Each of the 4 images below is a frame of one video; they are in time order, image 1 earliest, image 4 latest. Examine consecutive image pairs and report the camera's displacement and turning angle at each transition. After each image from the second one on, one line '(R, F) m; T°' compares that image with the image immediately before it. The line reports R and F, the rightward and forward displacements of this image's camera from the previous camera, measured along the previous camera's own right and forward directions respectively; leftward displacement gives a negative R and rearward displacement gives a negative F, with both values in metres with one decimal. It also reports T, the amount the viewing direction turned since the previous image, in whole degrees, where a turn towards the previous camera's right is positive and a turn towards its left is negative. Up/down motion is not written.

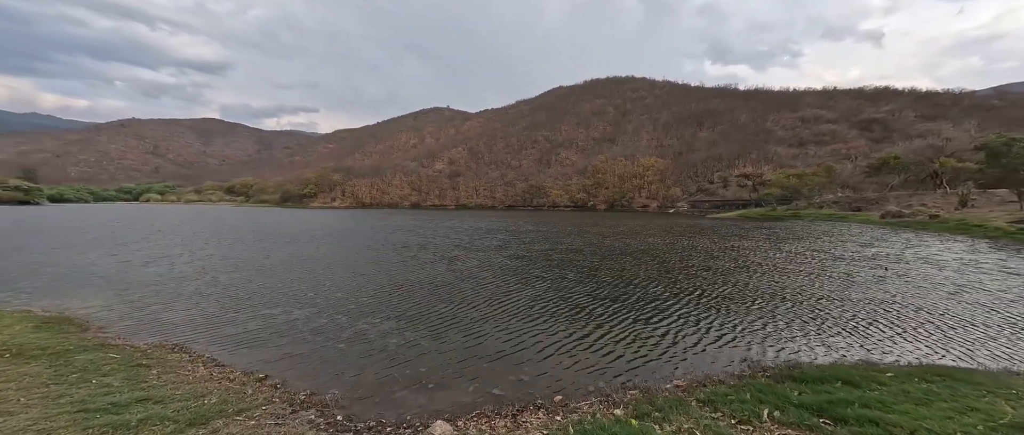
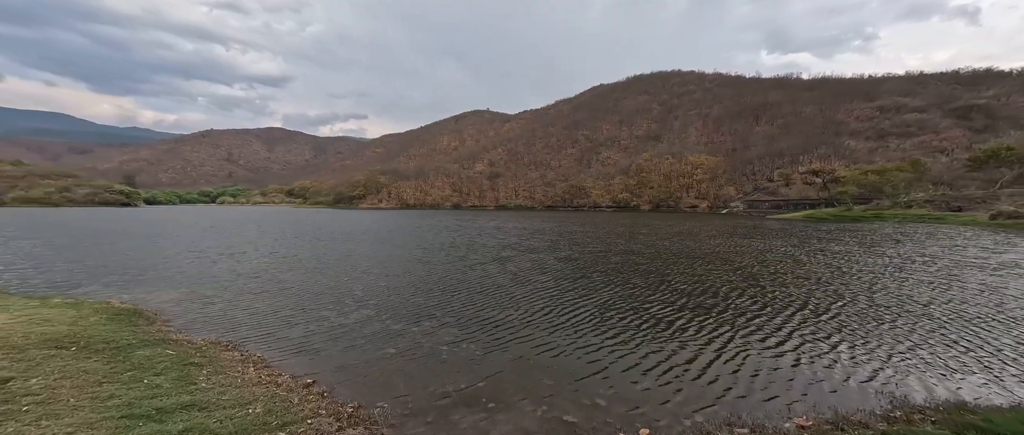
(-0.9, +1.8) m; -6°
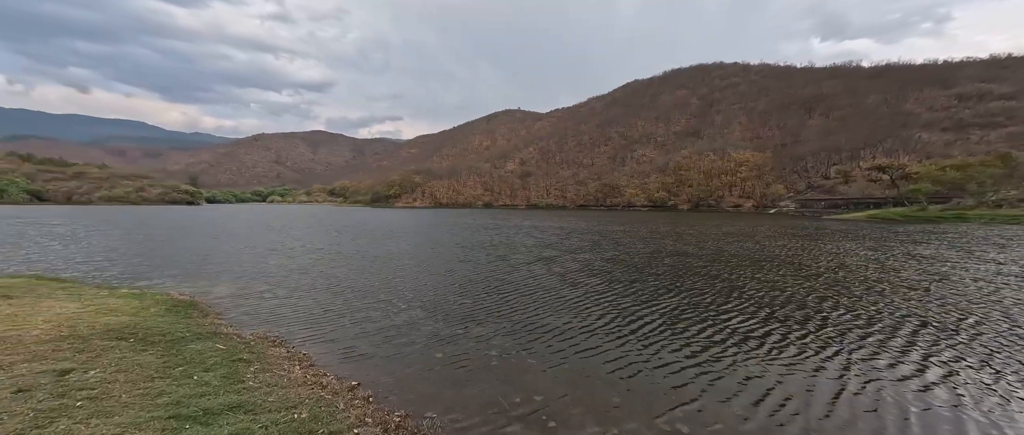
(-0.7, +1.1) m; -5°
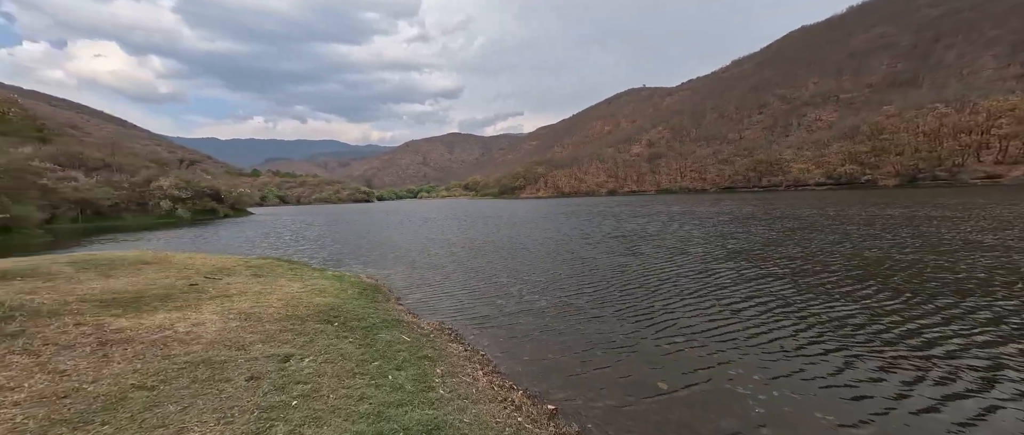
(-2.4, +2.7) m; -20°
